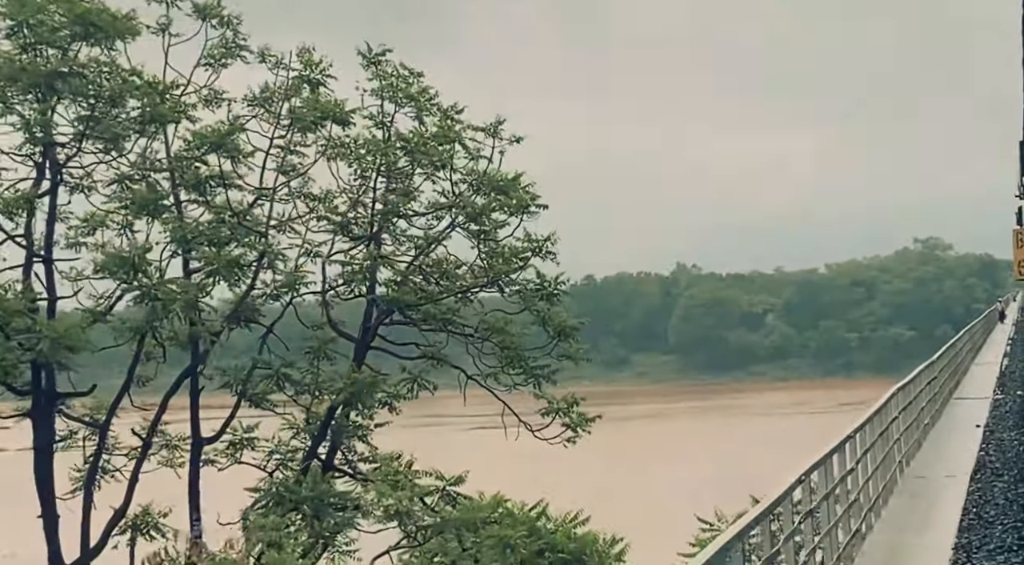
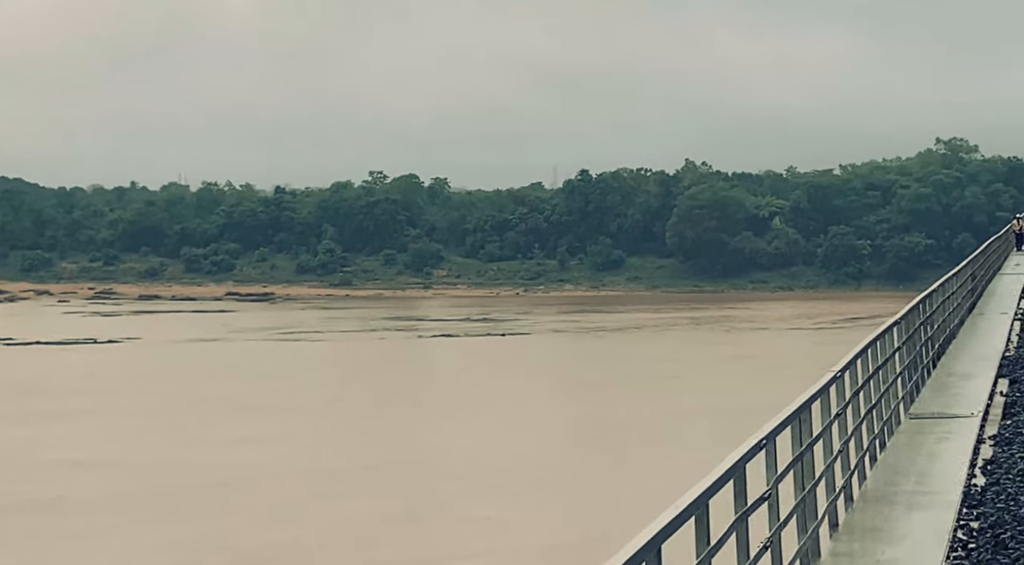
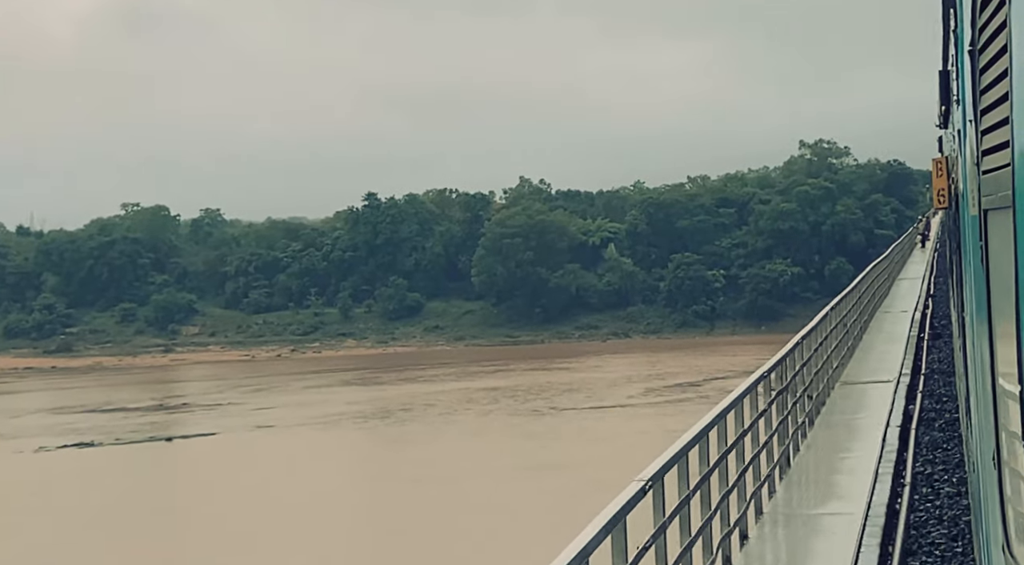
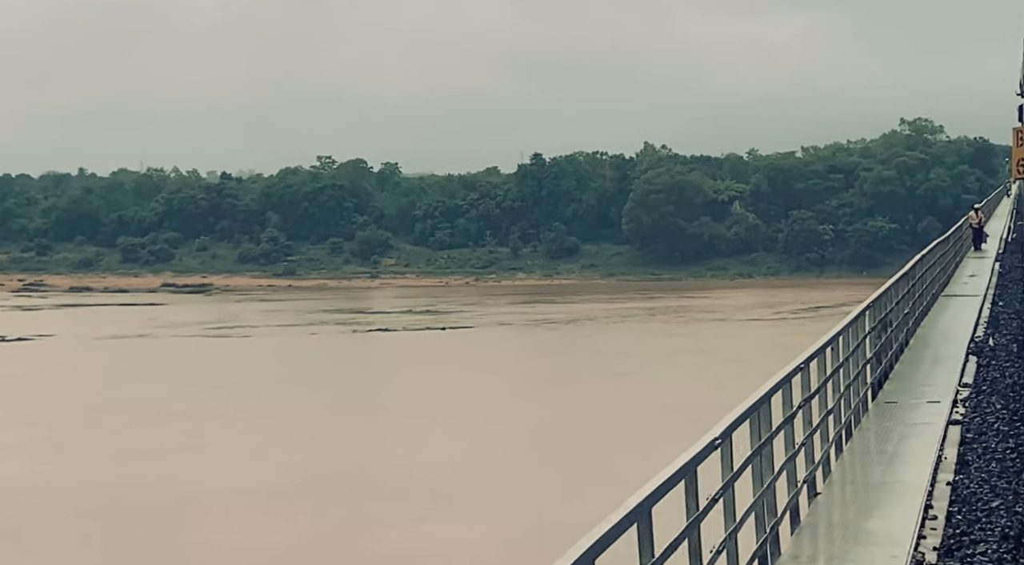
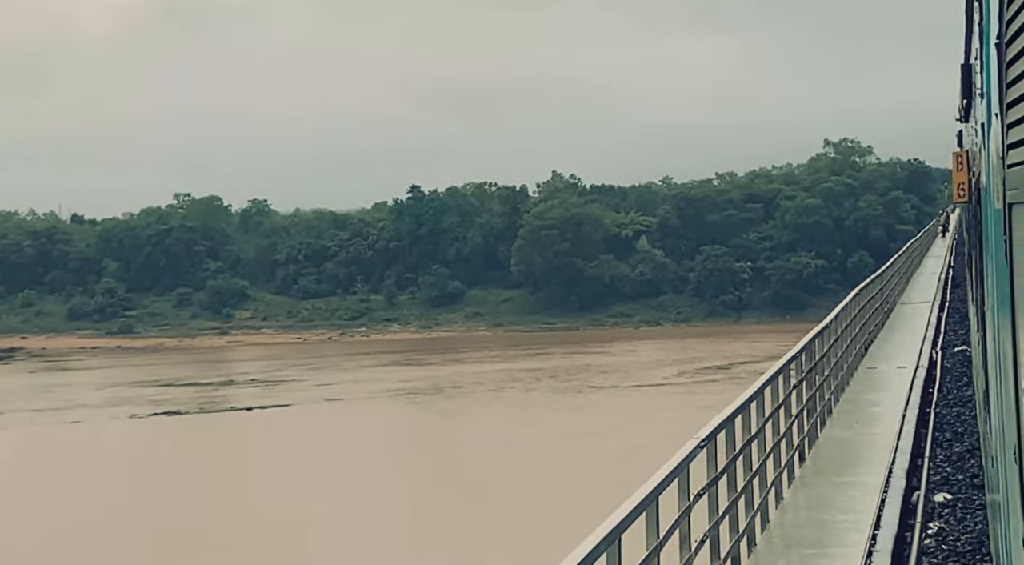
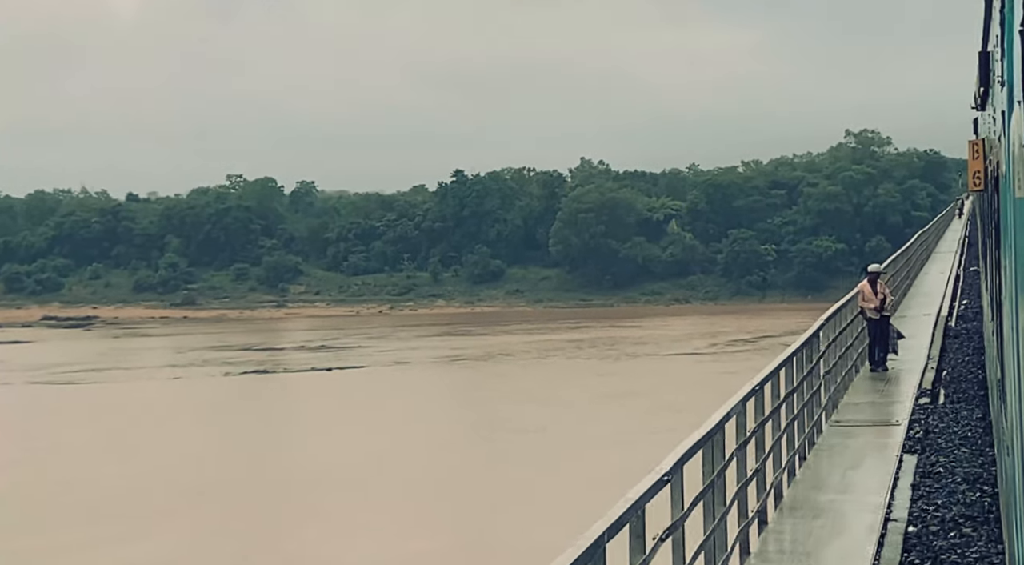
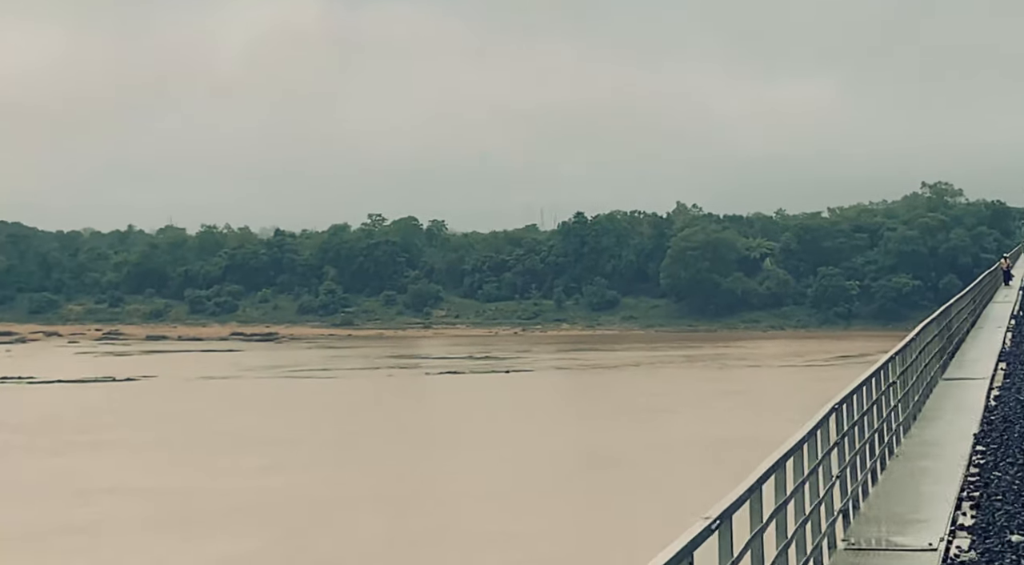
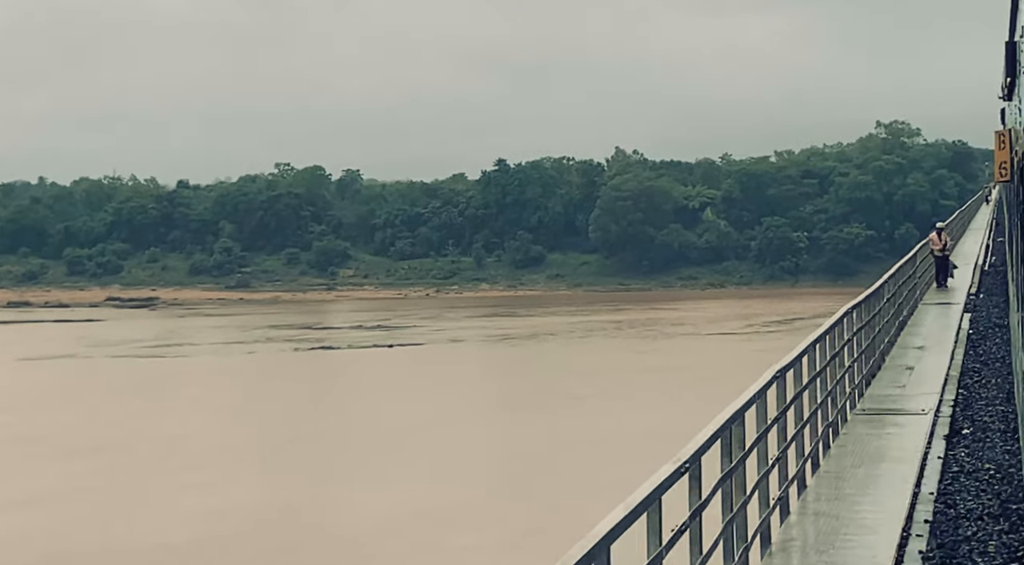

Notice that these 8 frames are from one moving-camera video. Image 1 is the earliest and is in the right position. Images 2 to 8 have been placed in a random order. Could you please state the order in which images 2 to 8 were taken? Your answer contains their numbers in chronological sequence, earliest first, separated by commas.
7, 2, 4, 8, 6, 5, 3
